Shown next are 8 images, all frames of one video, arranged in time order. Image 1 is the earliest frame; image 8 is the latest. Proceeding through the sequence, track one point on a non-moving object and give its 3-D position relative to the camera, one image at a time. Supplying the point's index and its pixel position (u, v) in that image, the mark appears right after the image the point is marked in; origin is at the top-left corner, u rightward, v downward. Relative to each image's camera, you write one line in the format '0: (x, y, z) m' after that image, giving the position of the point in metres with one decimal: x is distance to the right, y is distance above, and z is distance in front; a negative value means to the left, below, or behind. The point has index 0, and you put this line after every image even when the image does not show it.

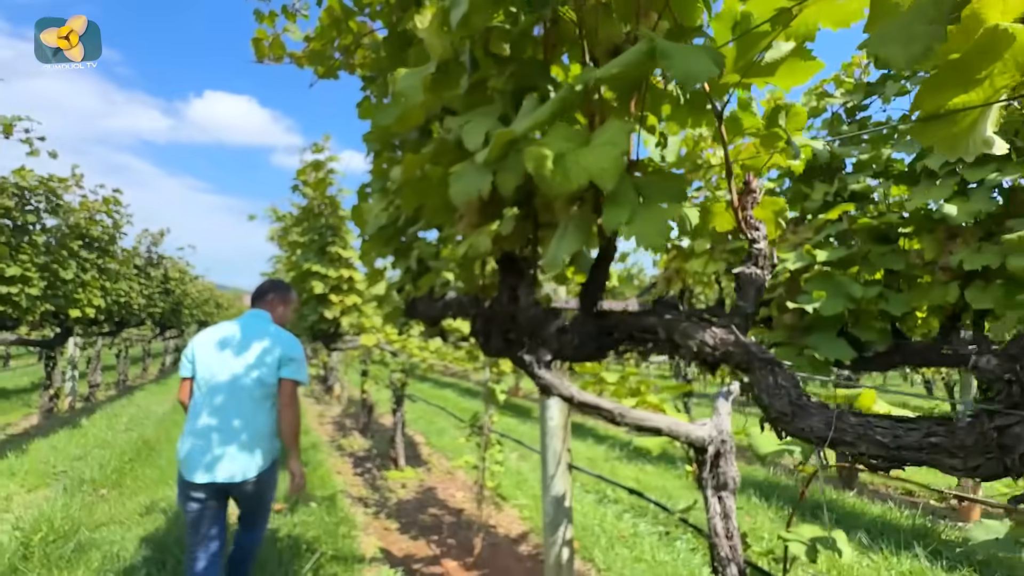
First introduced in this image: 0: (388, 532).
0: (-1.2, -2.4, +4.6) m
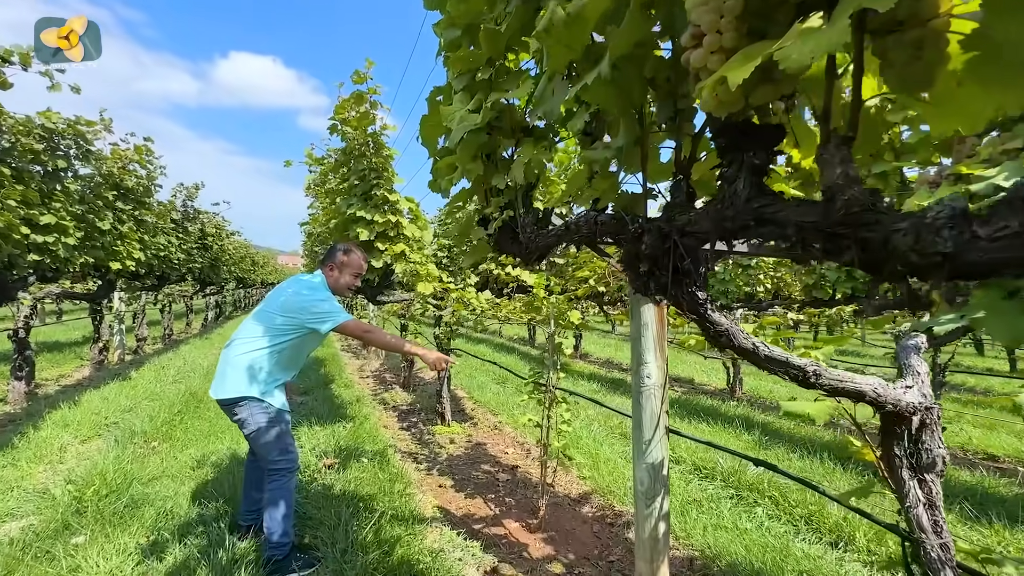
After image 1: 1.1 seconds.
0: (-0.7, -1.9, +4.4) m
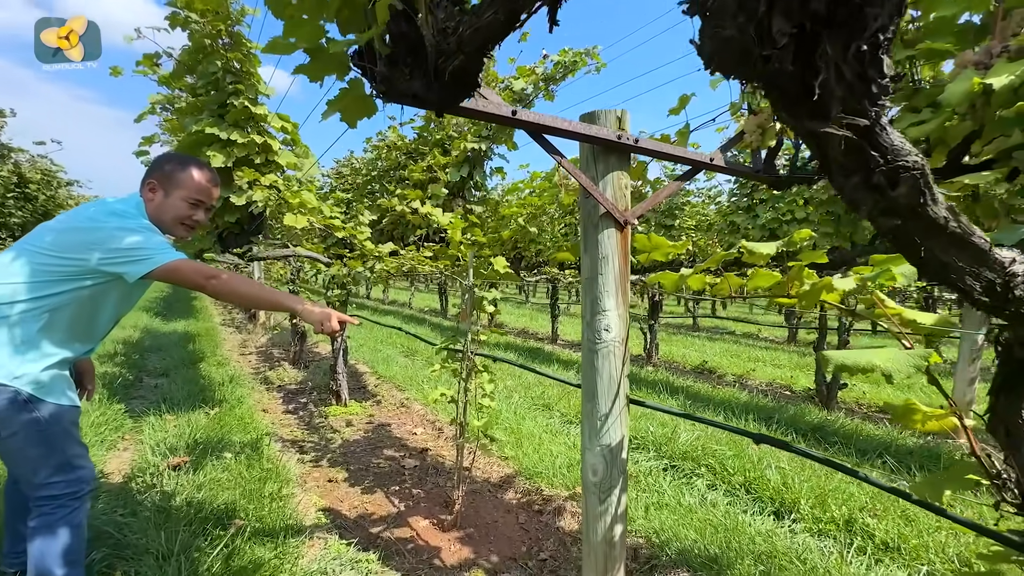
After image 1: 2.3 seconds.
0: (-1.4, -1.5, +3.6) m
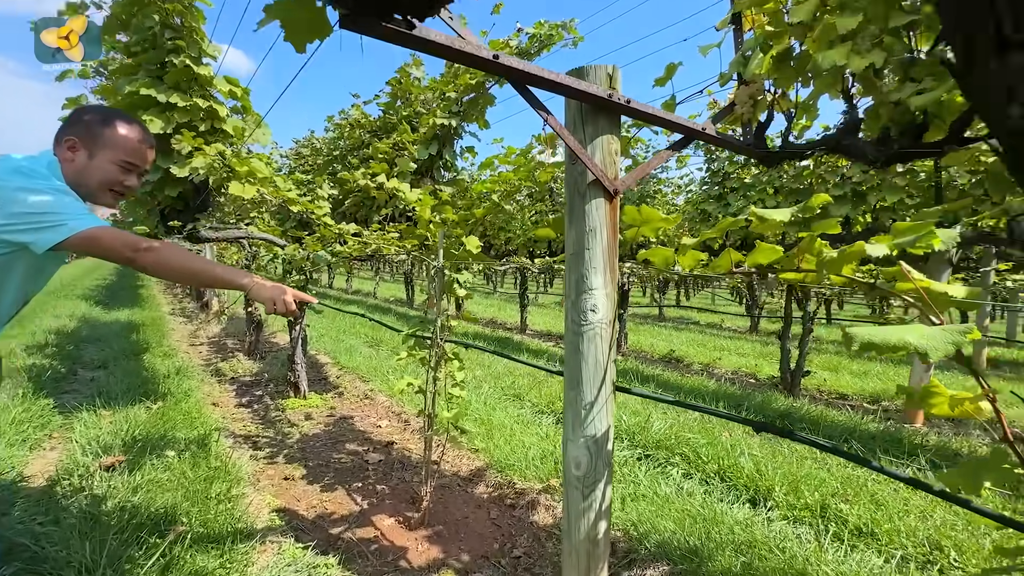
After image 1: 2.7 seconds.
0: (-1.6, -1.4, +3.3) m
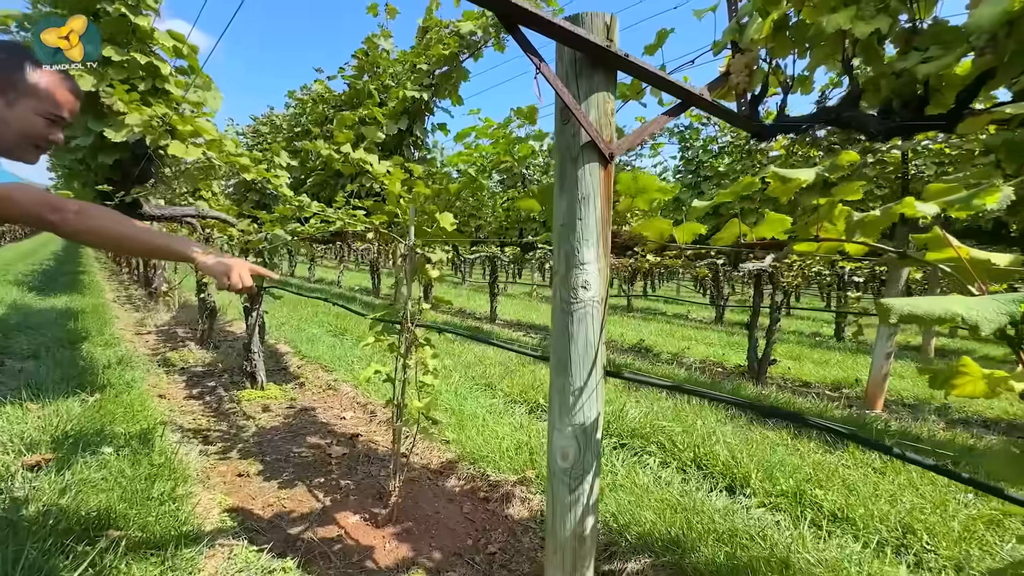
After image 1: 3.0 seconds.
0: (-1.7, -1.2, +3.0) m
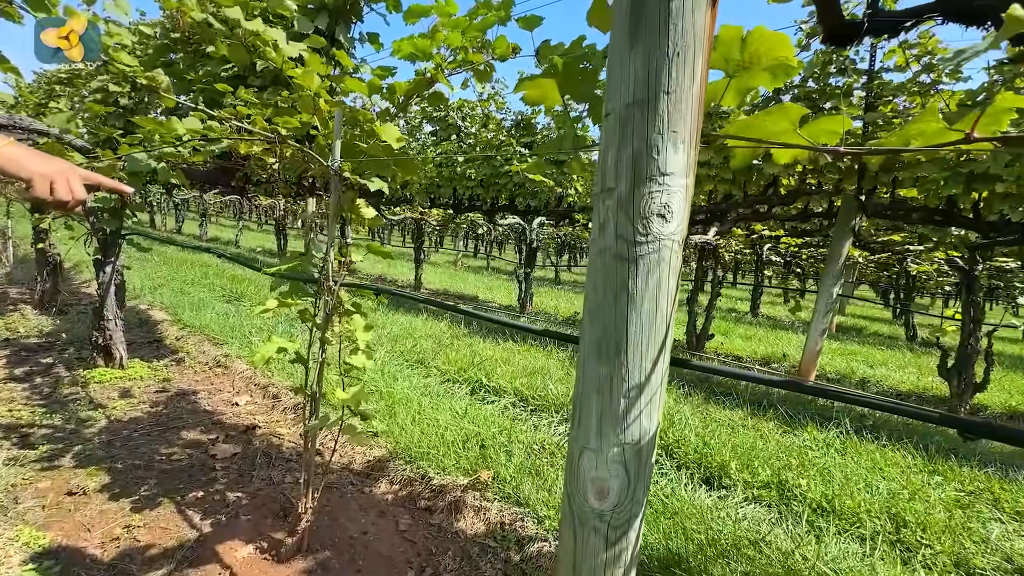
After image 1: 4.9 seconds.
0: (-2.0, -1.0, +2.1) m
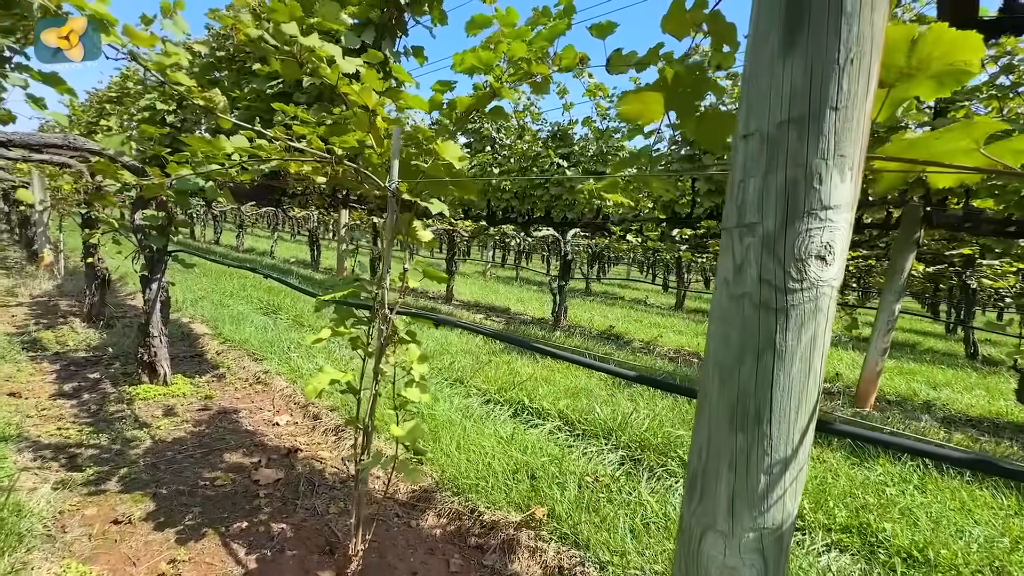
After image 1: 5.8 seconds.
0: (-1.7, -1.1, +2.1) m
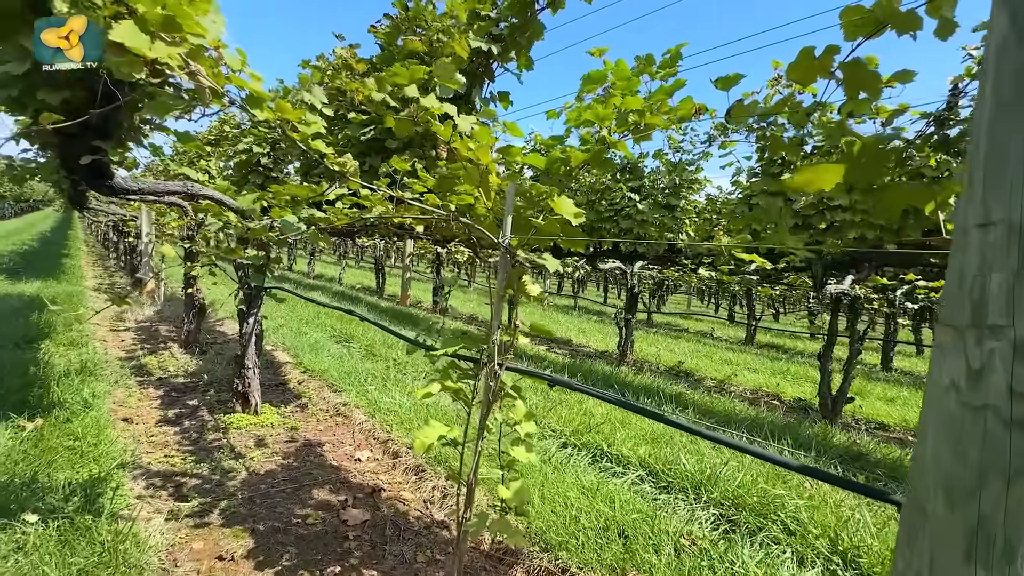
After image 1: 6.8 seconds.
0: (-1.3, -1.3, +2.1) m
